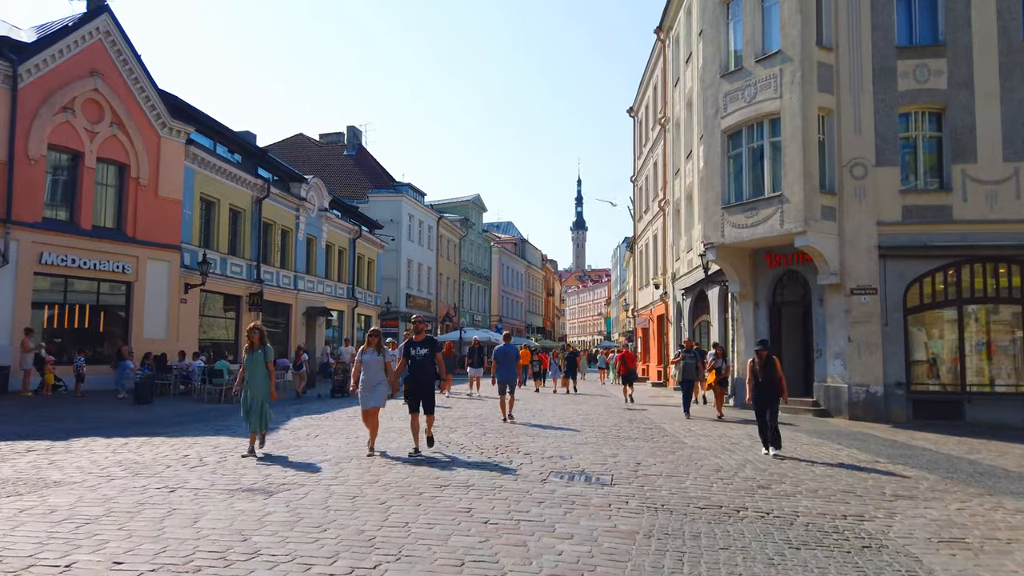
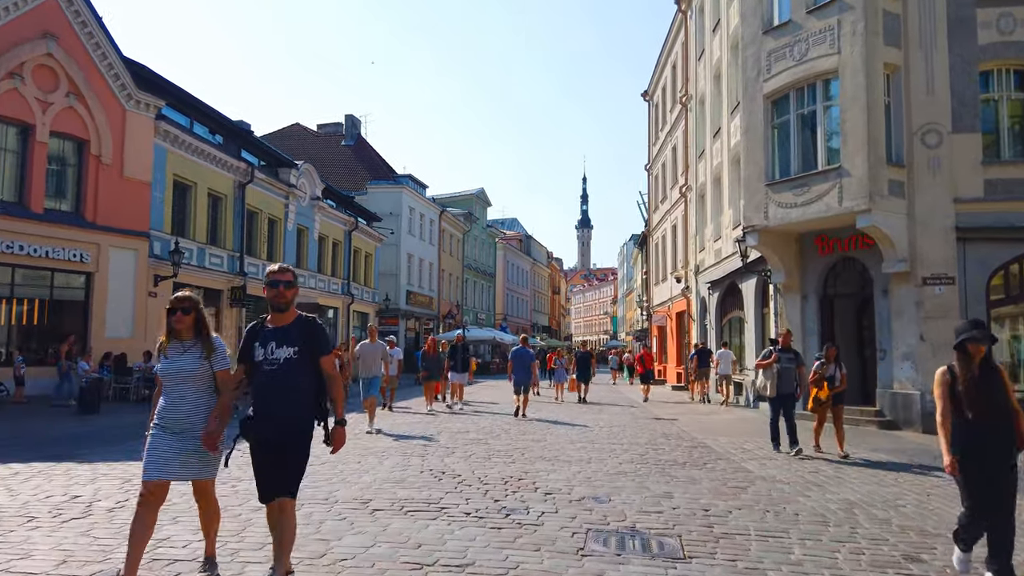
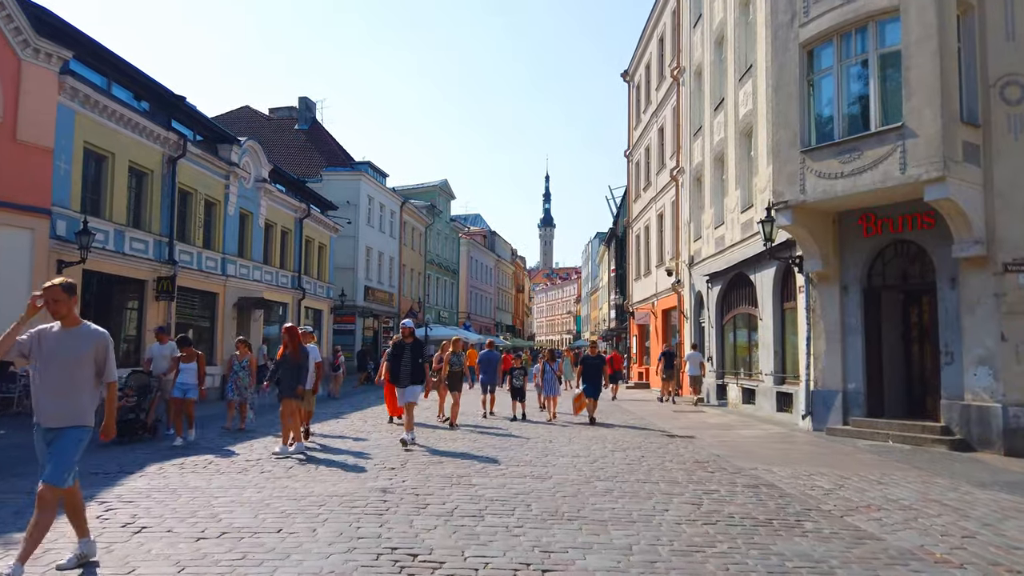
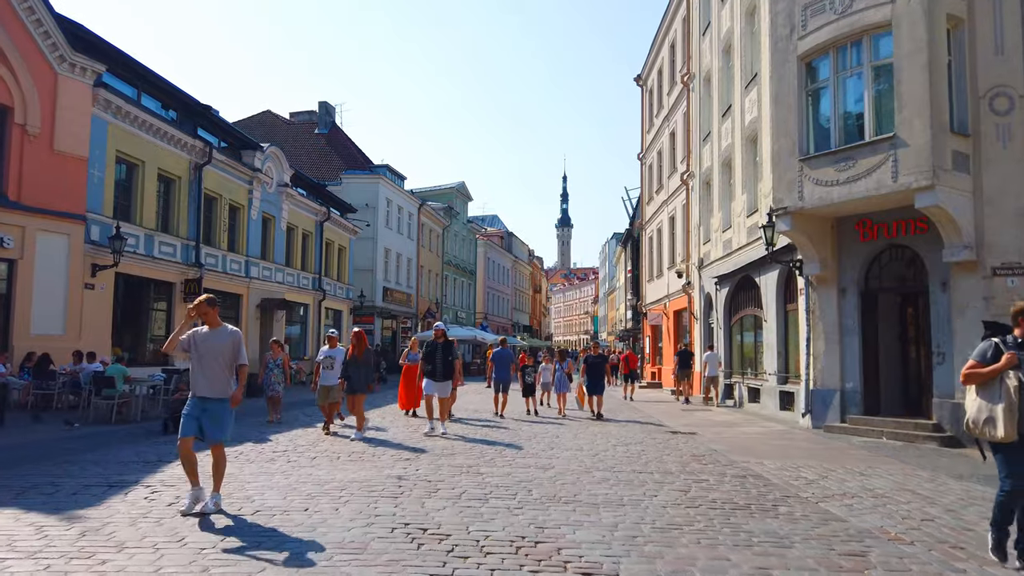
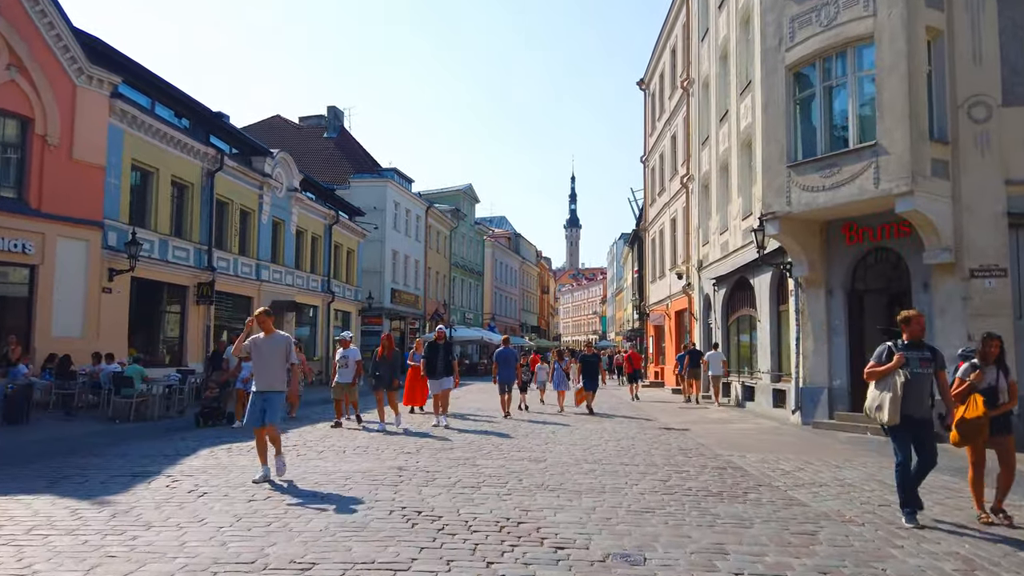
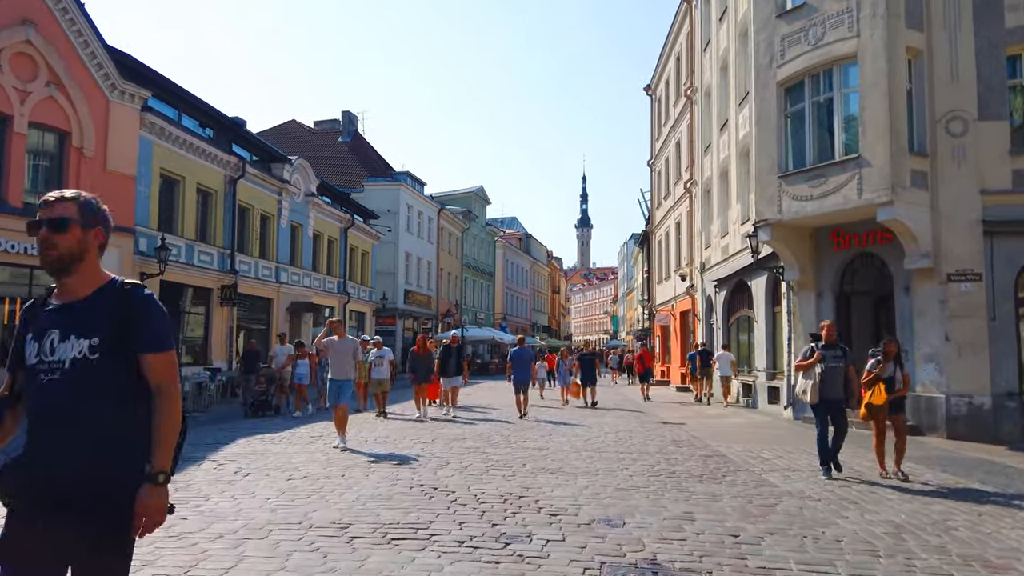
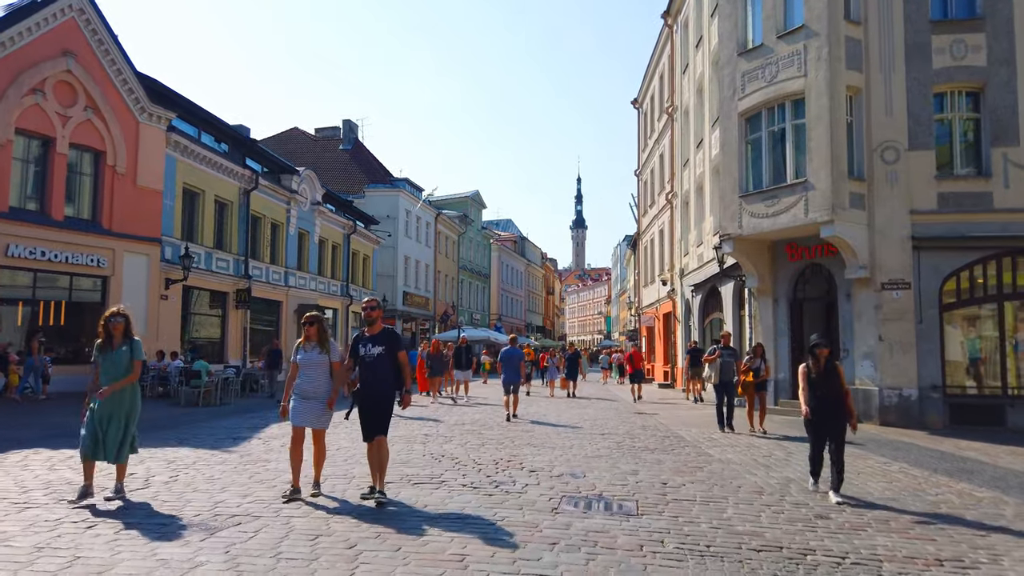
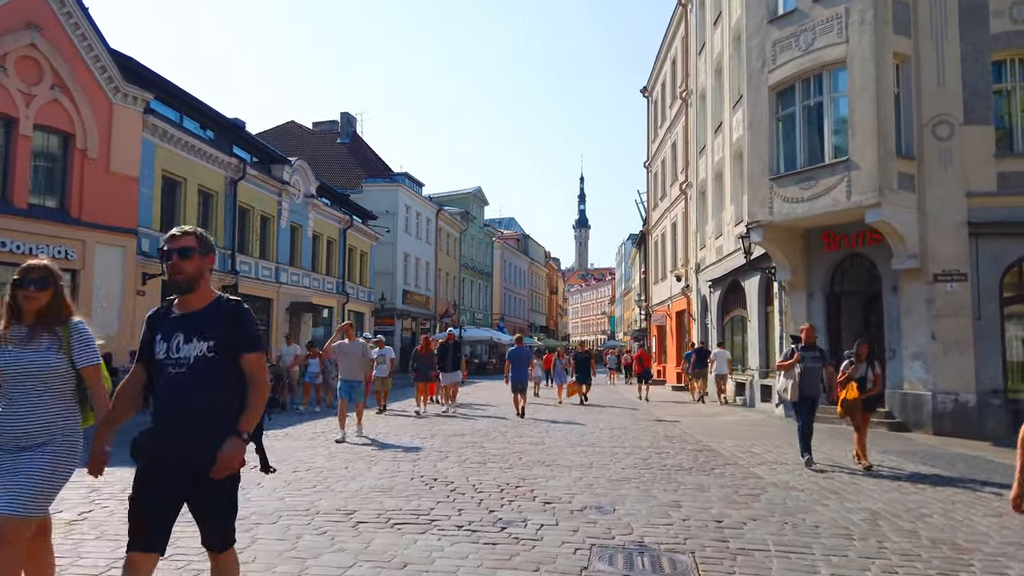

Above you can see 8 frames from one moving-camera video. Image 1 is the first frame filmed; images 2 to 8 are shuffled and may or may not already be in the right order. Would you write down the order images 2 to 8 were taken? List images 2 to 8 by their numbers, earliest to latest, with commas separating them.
7, 2, 8, 6, 5, 4, 3
